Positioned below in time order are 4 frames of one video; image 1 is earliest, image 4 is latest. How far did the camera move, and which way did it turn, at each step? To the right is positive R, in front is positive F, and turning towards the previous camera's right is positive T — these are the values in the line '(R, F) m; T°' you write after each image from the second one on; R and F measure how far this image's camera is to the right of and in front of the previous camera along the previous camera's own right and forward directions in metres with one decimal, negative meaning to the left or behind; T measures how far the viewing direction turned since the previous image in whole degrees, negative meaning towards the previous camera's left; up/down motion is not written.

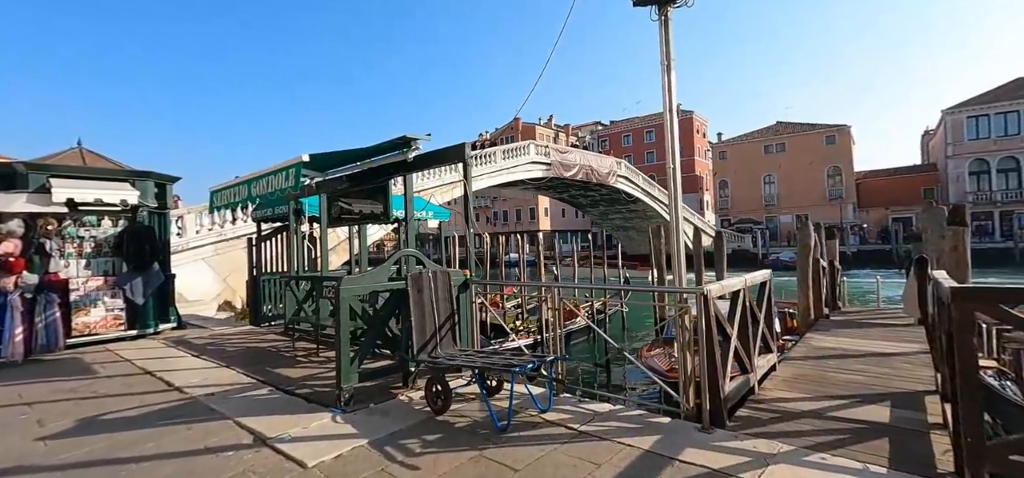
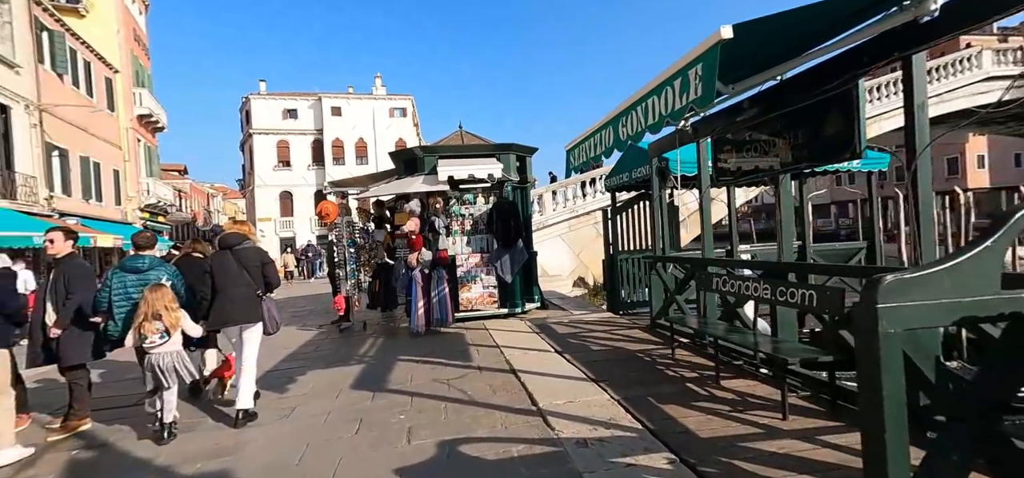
(-1.2, +1.8) m; -37°
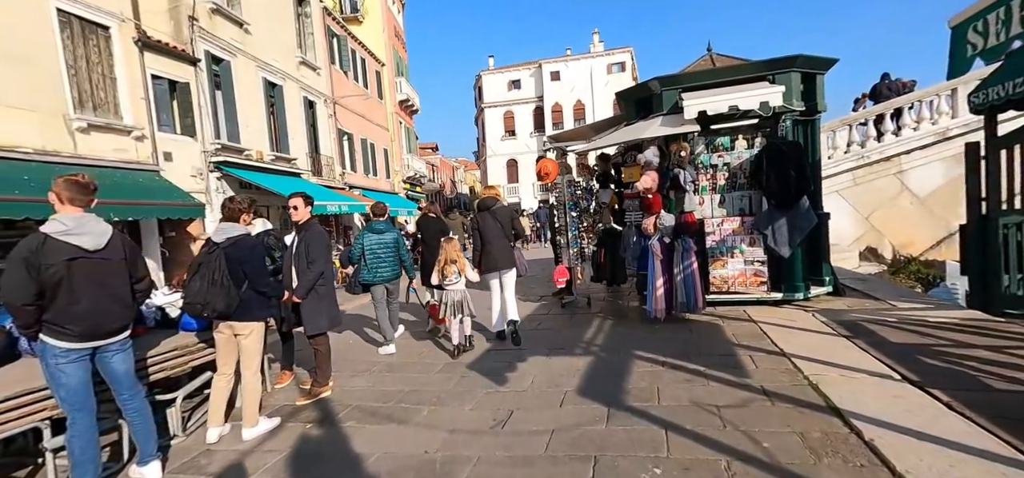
(-0.5, +1.5) m; -25°
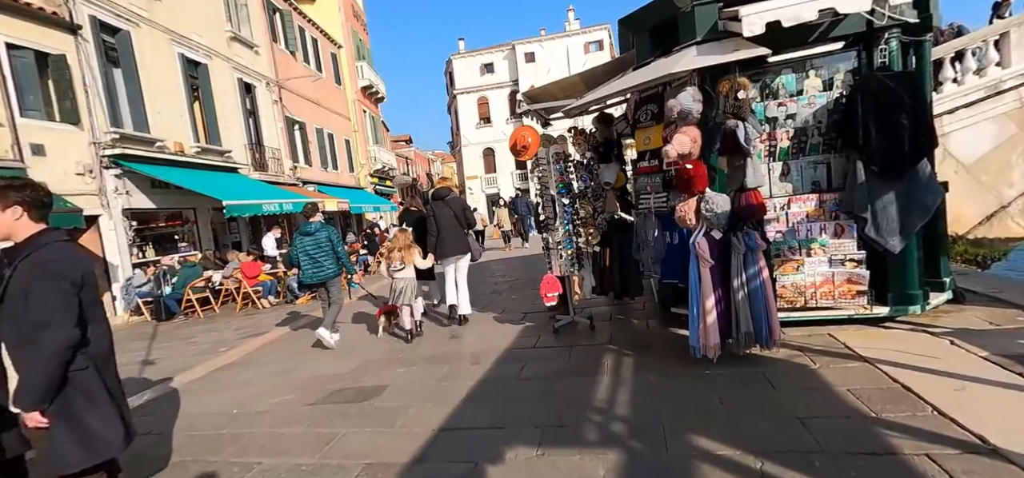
(+0.2, +2.2) m; +2°
